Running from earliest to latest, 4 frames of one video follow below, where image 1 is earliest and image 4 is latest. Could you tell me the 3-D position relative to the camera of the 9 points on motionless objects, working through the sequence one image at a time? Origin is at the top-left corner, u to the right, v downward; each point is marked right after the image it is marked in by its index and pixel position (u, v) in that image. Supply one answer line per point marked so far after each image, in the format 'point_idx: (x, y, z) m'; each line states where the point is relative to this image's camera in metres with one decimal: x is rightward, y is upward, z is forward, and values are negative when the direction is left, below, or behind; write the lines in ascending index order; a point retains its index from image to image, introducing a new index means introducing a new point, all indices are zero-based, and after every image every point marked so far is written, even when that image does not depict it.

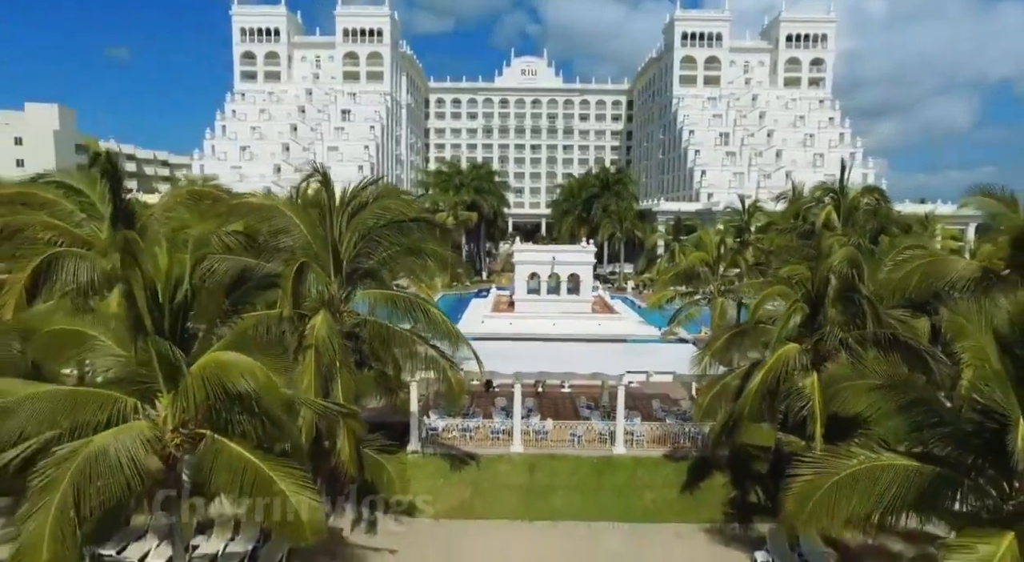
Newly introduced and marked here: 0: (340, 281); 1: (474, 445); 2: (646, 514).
0: (-3.0, 0.0, +11.9) m
1: (-0.9, -3.9, +15.8) m
2: (+2.9, -4.8, +13.7) m
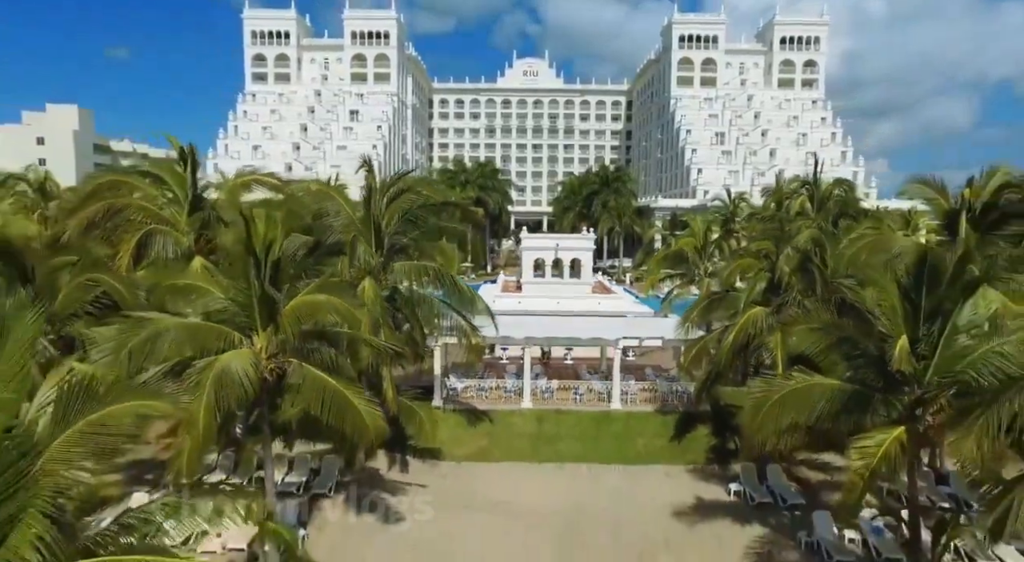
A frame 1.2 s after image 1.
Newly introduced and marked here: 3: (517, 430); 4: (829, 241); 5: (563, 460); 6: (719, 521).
0: (-2.8, +0.6, +14.2) m
1: (-0.6, -3.3, +18.0) m
2: (+3.2, -4.3, +16.0) m
3: (+0.2, -3.8, +16.8) m
4: (+7.4, +1.1, +15.3) m
5: (+1.2, -4.3, +15.8) m
6: (+4.2, -4.8, +13.1) m
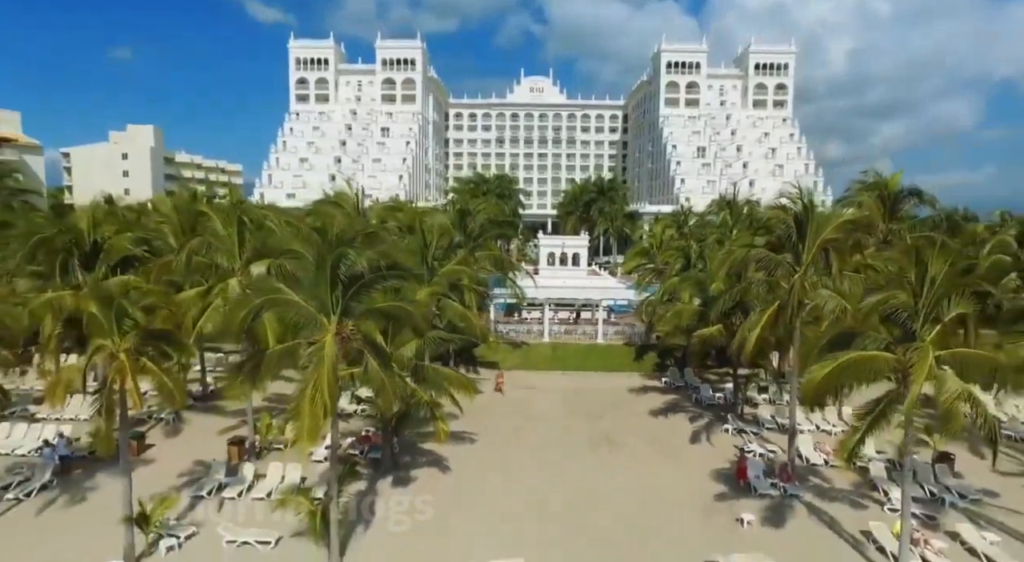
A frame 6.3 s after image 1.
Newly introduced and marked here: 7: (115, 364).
0: (-1.7, +1.3, +25.2) m
1: (+0.4, -2.6, +29.0) m
2: (+4.2, -3.6, +26.9) m
3: (+1.2, -3.1, +27.8) m
4: (+8.5, +1.8, +26.3) m
5: (+2.3, -3.6, +26.8) m
6: (+5.2, -4.1, +24.1) m
7: (-6.7, -1.4, +11.0) m
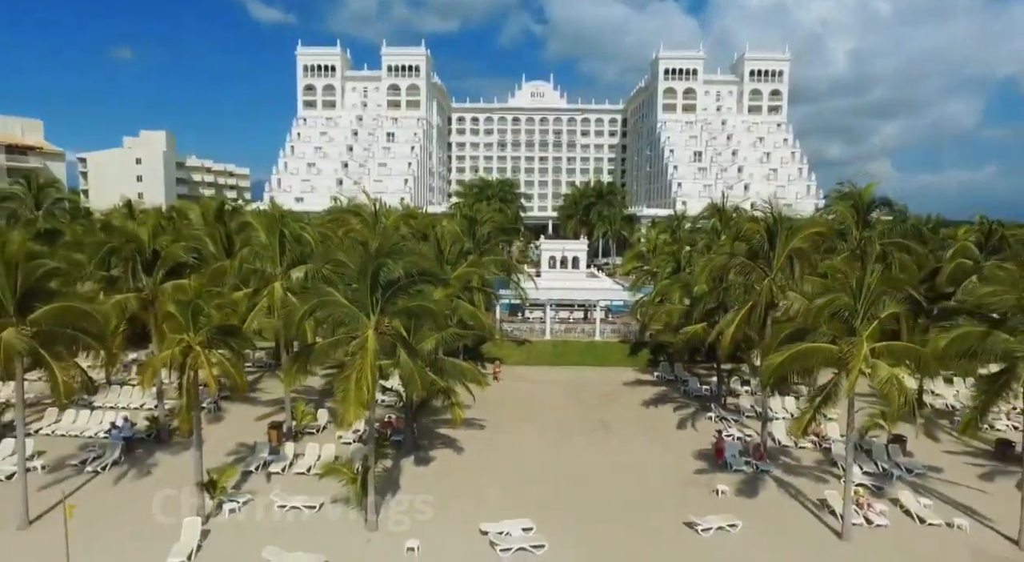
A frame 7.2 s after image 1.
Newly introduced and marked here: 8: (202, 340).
0: (-1.5, +1.2, +27.4) m
1: (+0.6, -2.7, +31.3) m
2: (+4.4, -3.7, +29.2) m
3: (+1.4, -3.2, +30.0) m
4: (+8.7, +1.7, +28.5) m
5: (+2.5, -3.7, +29.0) m
6: (+5.4, -4.2, +26.3) m
7: (-6.5, -1.5, +13.2) m
8: (-6.4, -1.2, +13.4) m
